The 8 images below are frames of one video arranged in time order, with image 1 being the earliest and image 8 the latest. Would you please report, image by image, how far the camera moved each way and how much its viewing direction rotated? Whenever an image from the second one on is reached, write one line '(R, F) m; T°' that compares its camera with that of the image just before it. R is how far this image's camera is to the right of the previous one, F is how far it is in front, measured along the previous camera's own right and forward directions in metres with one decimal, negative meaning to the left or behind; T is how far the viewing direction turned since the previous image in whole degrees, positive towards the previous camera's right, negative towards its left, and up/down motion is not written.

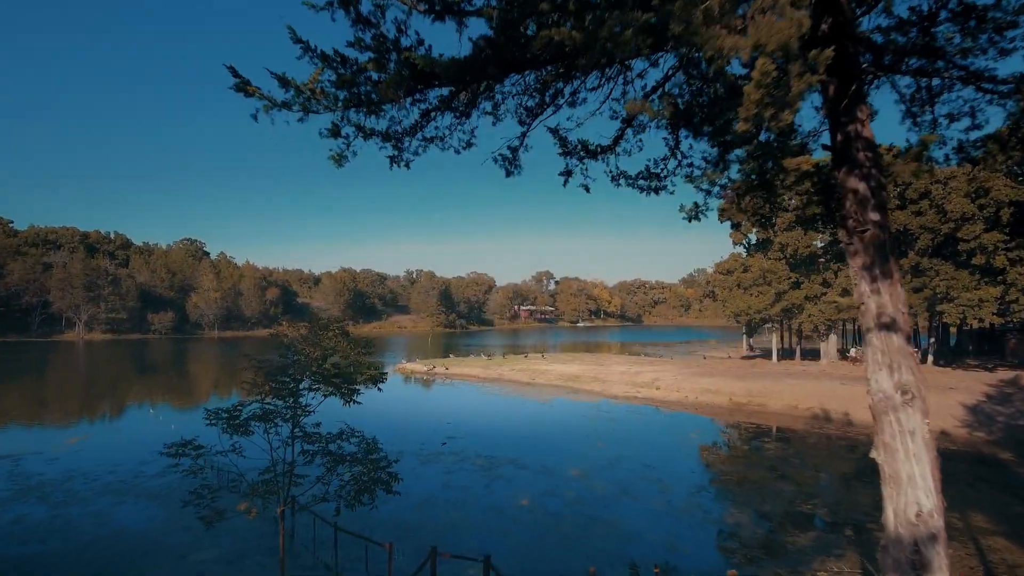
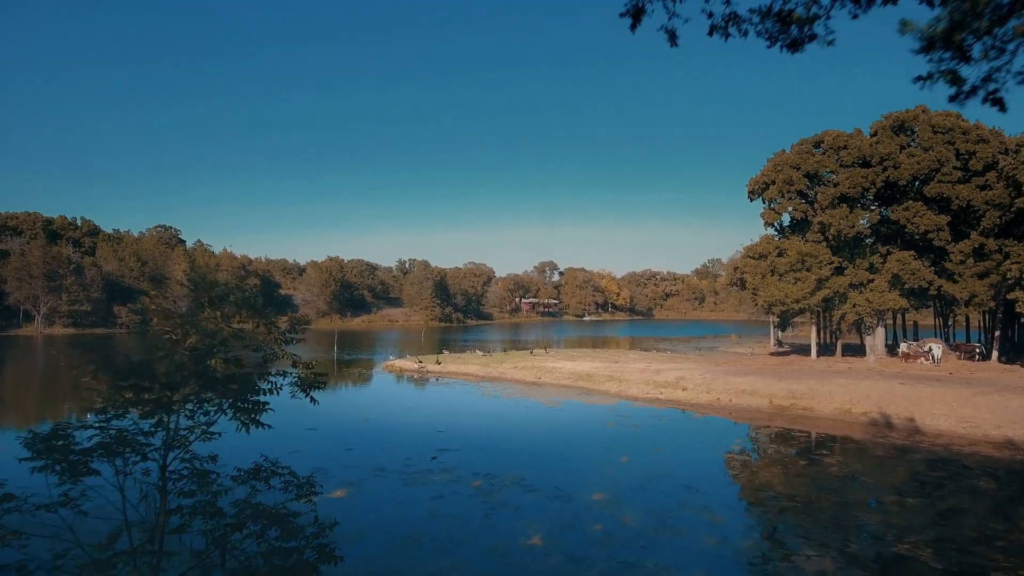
(-0.3, +4.7) m; 0°
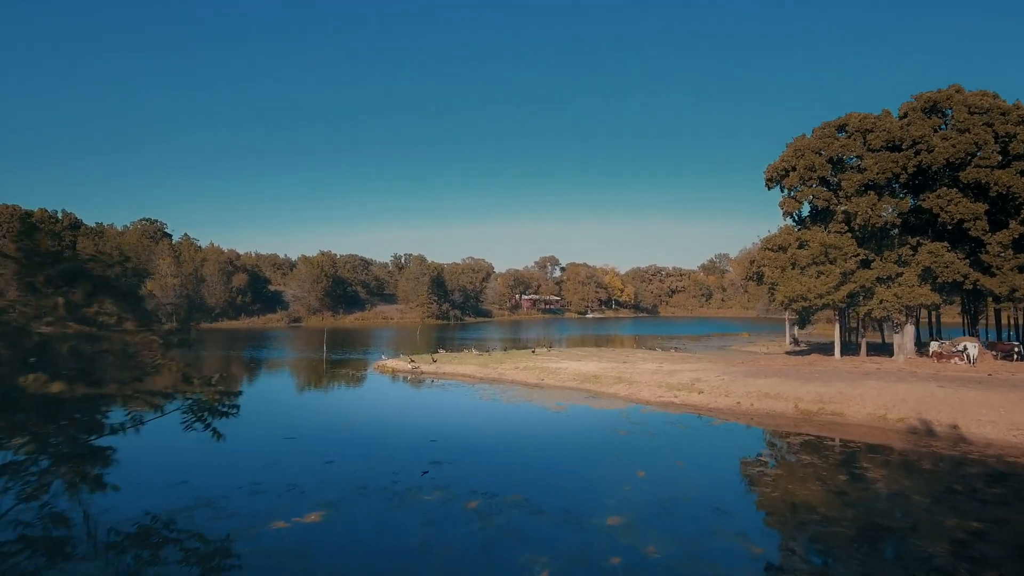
(-0.1, +2.4) m; 0°
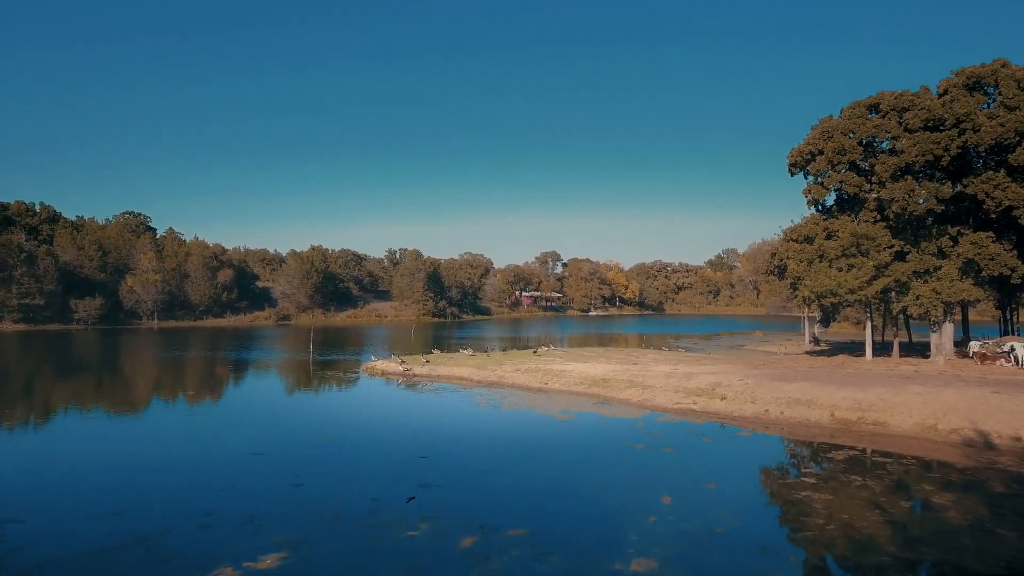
(0.0, +2.7) m; 0°
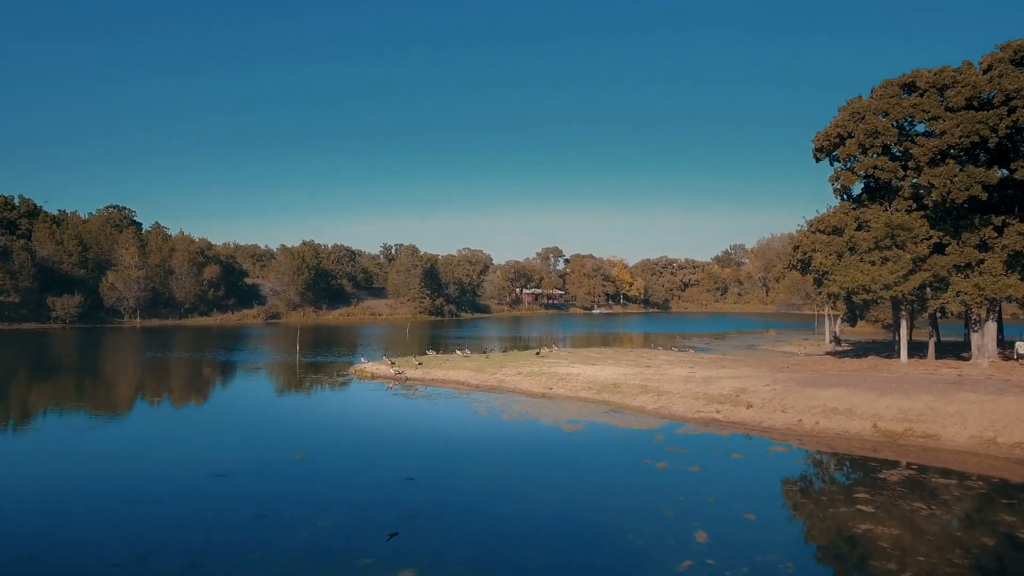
(-0.1, +2.4) m; 0°
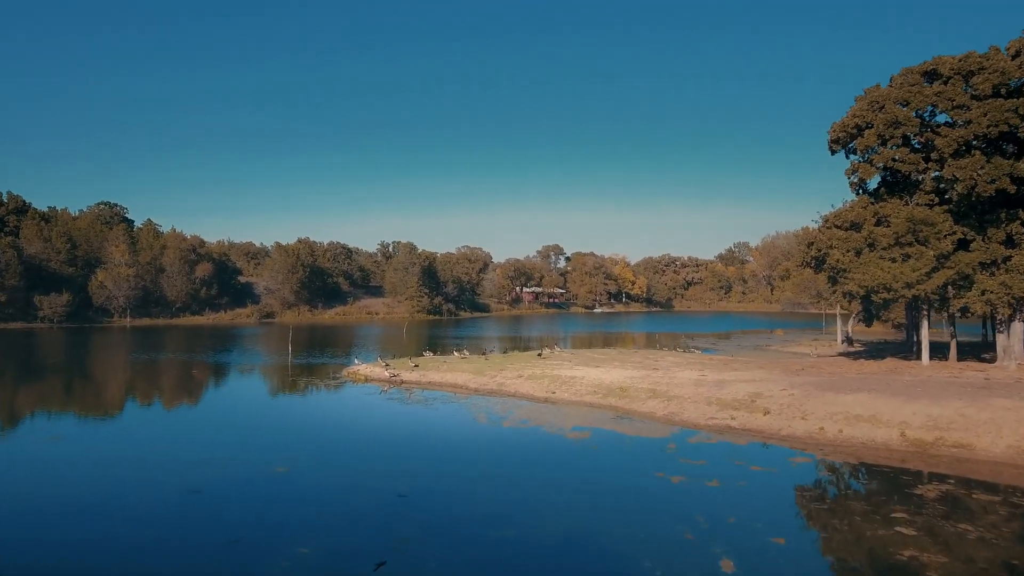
(0.0, +1.3) m; 0°
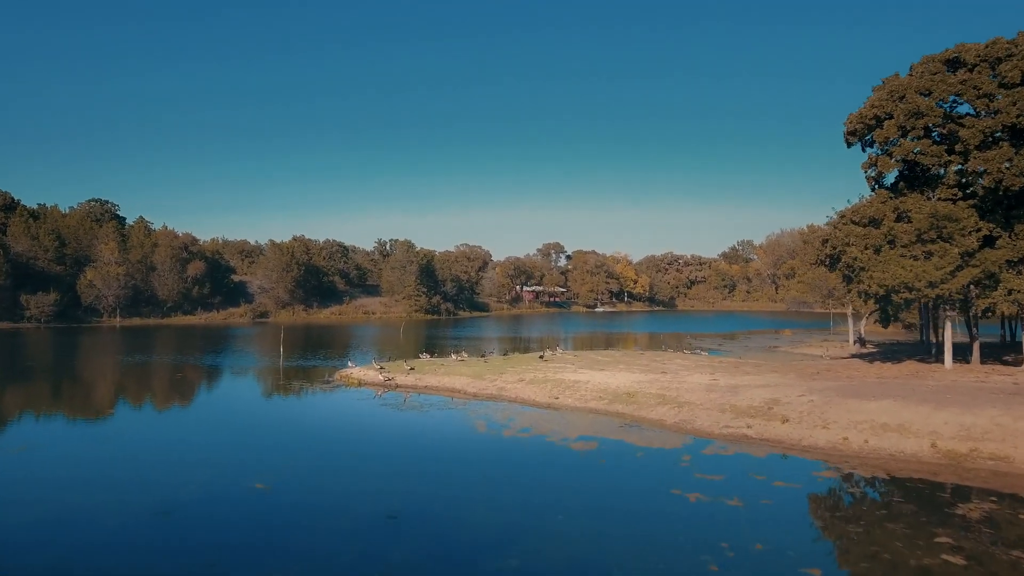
(0.0, +1.2) m; 0°
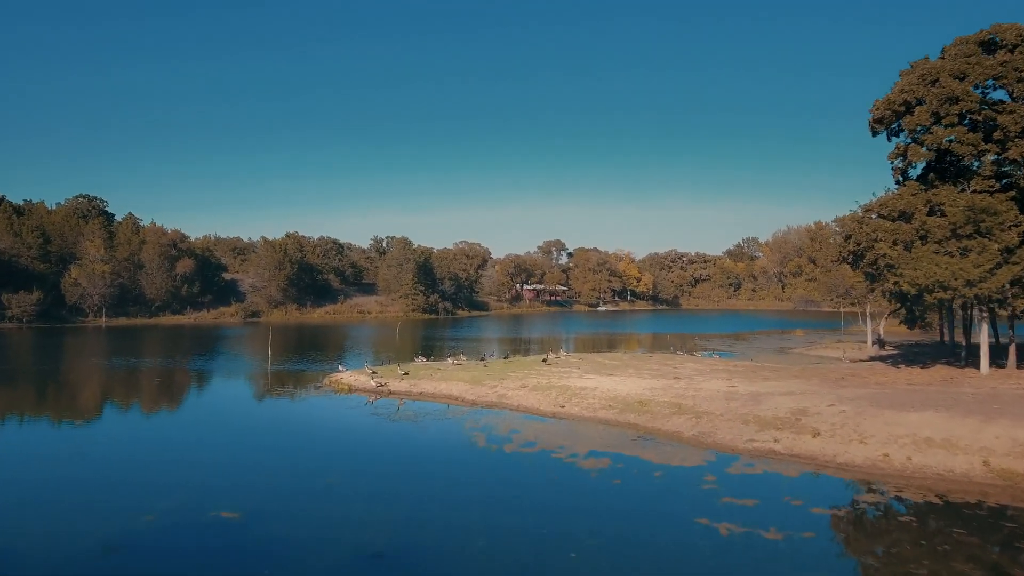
(-0.1, +1.7) m; 0°
